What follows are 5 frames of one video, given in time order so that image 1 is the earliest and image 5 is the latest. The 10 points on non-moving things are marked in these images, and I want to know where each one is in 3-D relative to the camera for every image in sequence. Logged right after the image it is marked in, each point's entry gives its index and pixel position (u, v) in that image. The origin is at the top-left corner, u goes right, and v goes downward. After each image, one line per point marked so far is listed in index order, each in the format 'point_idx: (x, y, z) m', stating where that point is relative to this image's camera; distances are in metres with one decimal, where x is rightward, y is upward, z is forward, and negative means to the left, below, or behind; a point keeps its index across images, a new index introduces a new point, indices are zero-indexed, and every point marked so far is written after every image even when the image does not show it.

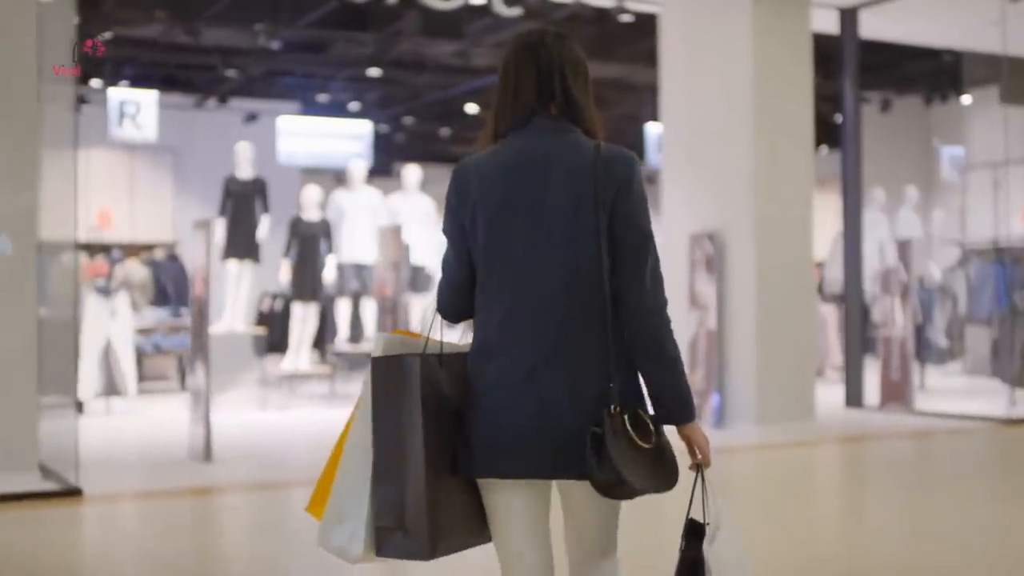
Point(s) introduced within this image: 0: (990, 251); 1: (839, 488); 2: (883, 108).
0: (+3.7, +0.3, +8.6) m
1: (+1.5, -0.9, +5.1) m
2: (+3.1, +1.5, +9.2) m
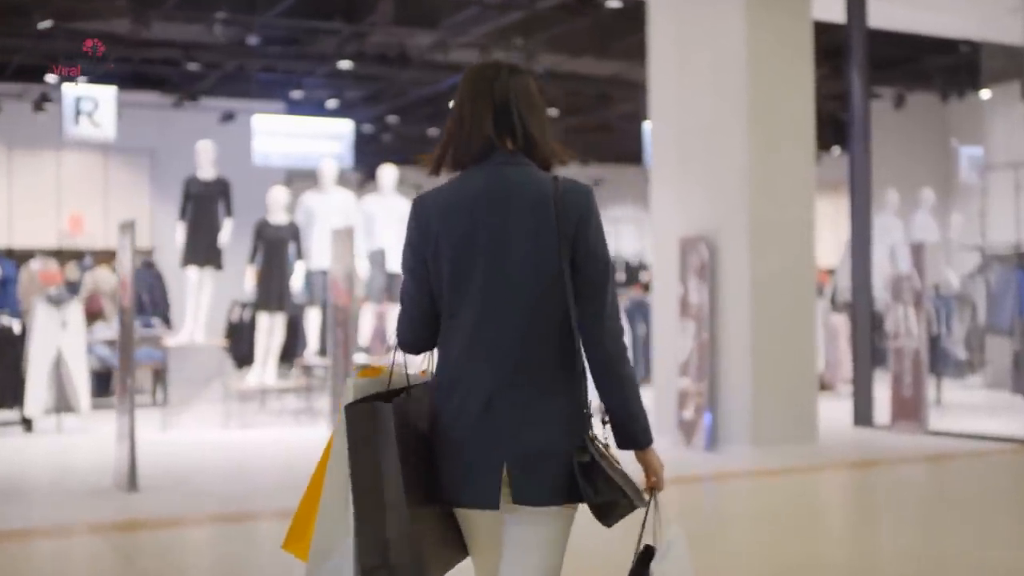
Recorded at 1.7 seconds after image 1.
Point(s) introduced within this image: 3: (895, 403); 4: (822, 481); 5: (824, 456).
0: (+3.6, +0.2, +8.0) m
1: (+1.4, -0.9, +4.6) m
2: (+3.0, +1.4, +8.7) m
3: (+2.8, -0.8, +8.2) m
4: (+1.4, -0.9, +5.1) m
5: (+1.6, -0.9, +5.9) m
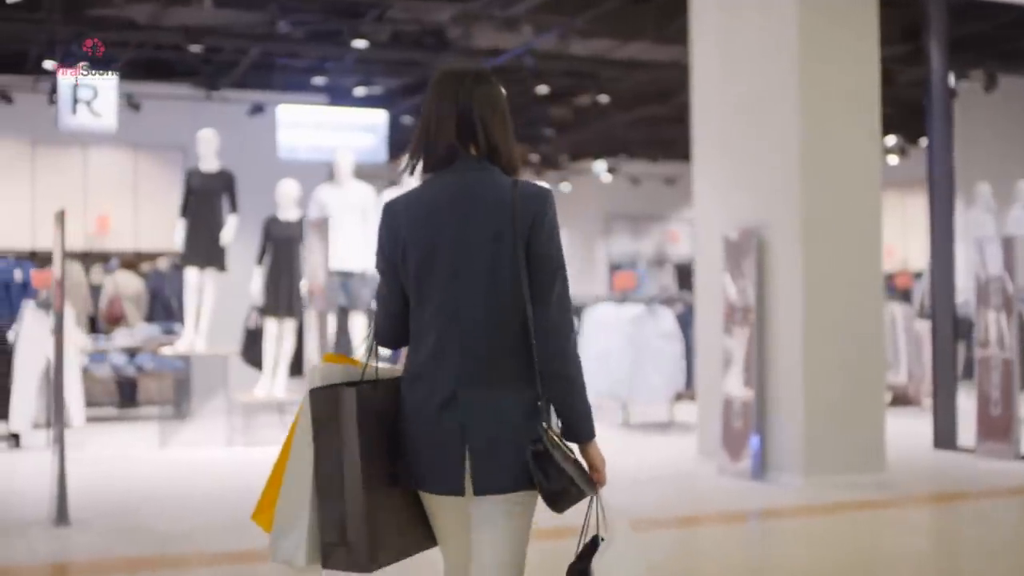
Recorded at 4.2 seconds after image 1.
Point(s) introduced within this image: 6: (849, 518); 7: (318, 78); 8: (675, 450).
0: (+3.9, +0.2, +7.1) m
1: (+1.4, -0.9, +3.8) m
2: (+3.3, +1.4, +7.8) m
3: (+3.1, -0.9, +7.3) m
4: (+1.5, -0.9, +4.4) m
5: (+1.8, -0.9, +5.1) m
6: (+1.3, -0.9, +4.4) m
7: (-1.3, +1.4, +7.4) m
8: (+0.9, -0.9, +6.4) m
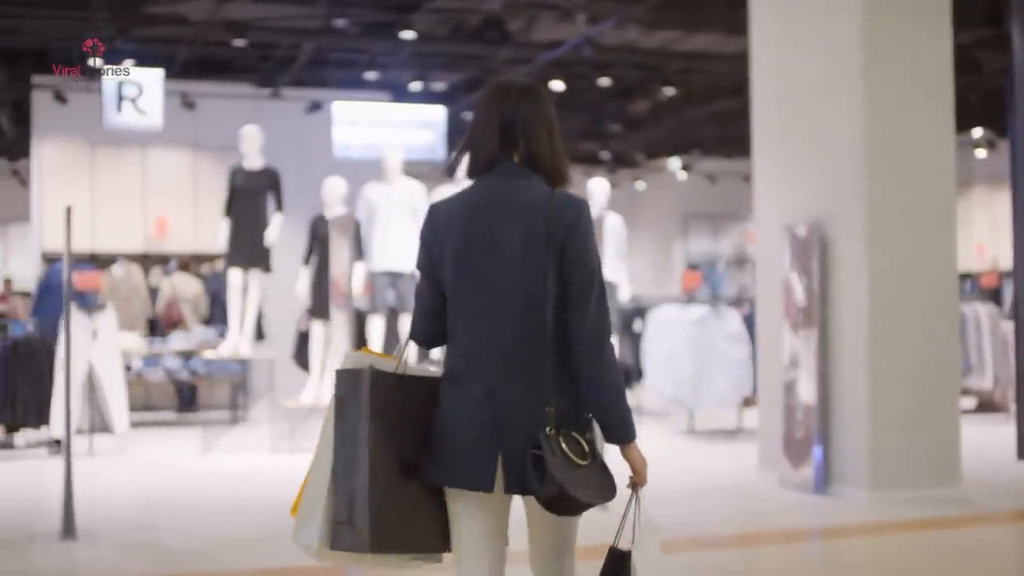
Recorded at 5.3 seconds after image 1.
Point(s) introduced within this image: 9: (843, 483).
0: (+4.2, +0.2, +6.5) m
1: (+1.5, -0.9, +3.4) m
2: (+3.7, +1.4, +7.3) m
3: (+3.5, -0.8, +6.8) m
4: (+1.6, -0.9, +4.0) m
5: (+2.0, -0.9, +4.7) m
6: (+1.5, -0.9, +4.0) m
7: (-0.9, +1.4, +7.3) m
8: (+1.2, -0.9, +6.1) m
9: (+1.5, -0.9, +5.1) m
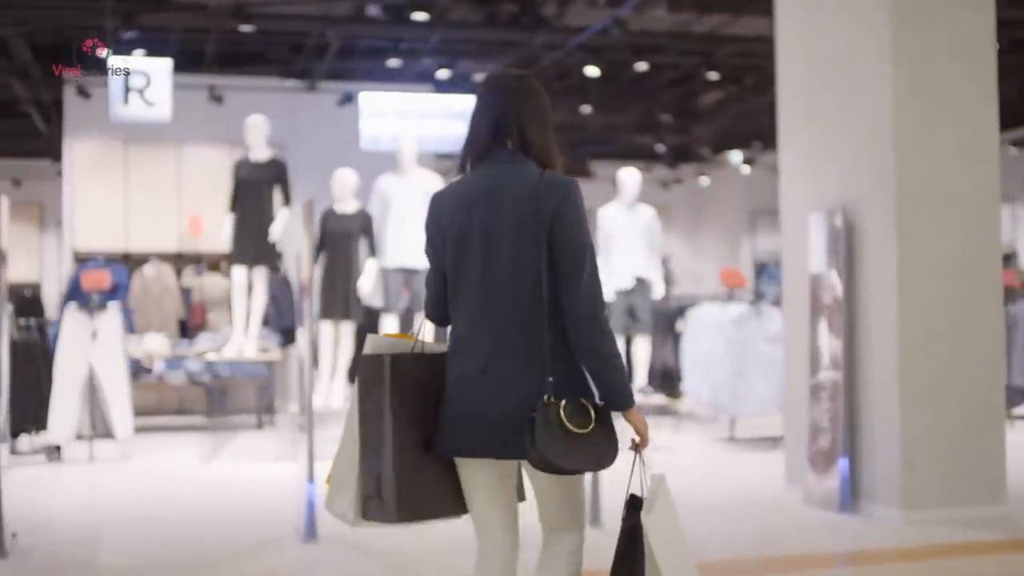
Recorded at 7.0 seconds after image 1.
0: (+4.4, +0.3, +5.9) m
1: (+1.4, -0.9, +3.0) m
2: (+3.9, +1.5, +6.7) m
3: (+3.6, -0.8, +6.2) m
4: (+1.6, -0.9, +3.5) m
5: (+2.0, -0.9, +4.2) m
6: (+1.5, -0.9, +3.5) m
7: (-0.7, +1.4, +7.0) m
8: (+1.3, -0.9, +5.6) m
9: (+1.6, -0.9, +4.7) m
